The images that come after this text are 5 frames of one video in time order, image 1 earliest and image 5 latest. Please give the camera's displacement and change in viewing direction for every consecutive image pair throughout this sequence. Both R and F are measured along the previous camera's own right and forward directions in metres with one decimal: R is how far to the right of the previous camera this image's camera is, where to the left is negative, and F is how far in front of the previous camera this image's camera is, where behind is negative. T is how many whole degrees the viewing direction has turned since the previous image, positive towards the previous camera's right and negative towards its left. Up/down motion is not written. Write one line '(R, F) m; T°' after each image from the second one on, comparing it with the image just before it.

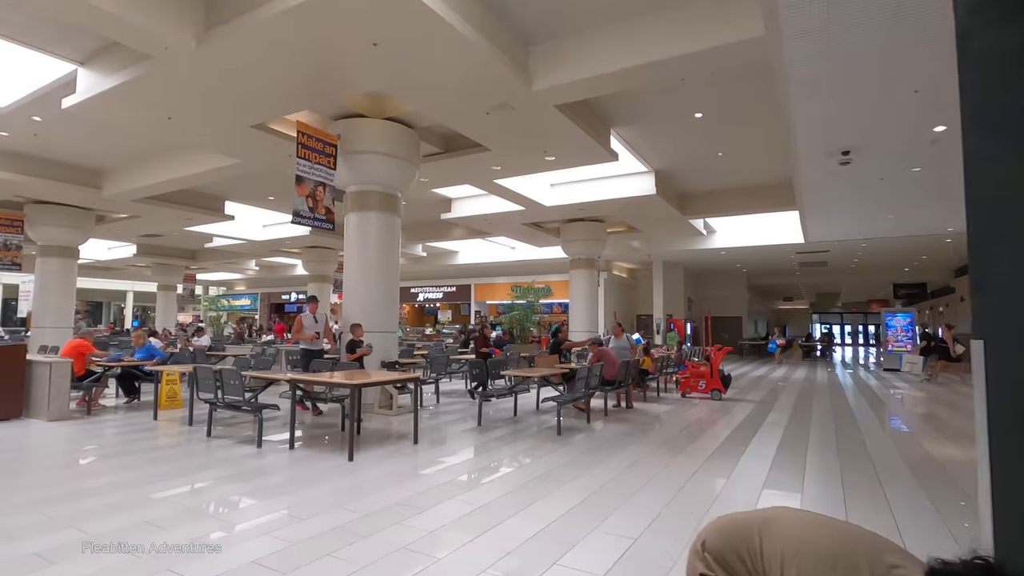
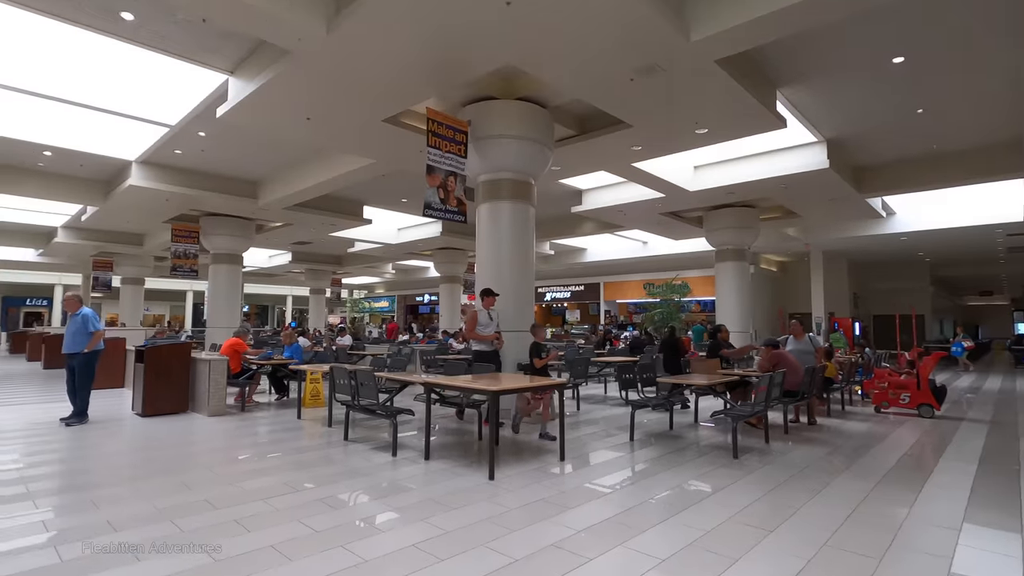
(-0.3, +0.8) m; -13°
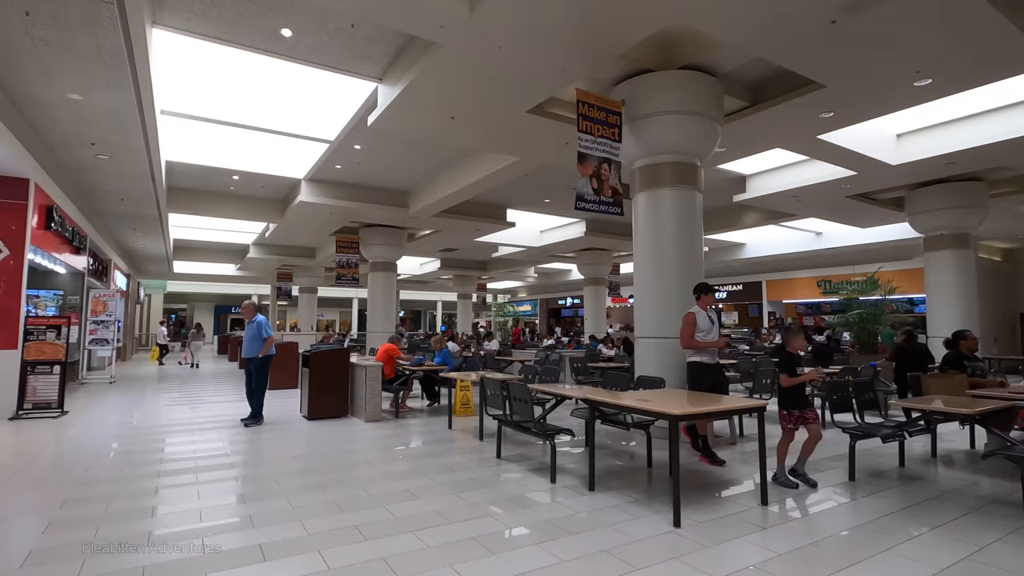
(-0.3, +0.7) m; -15°
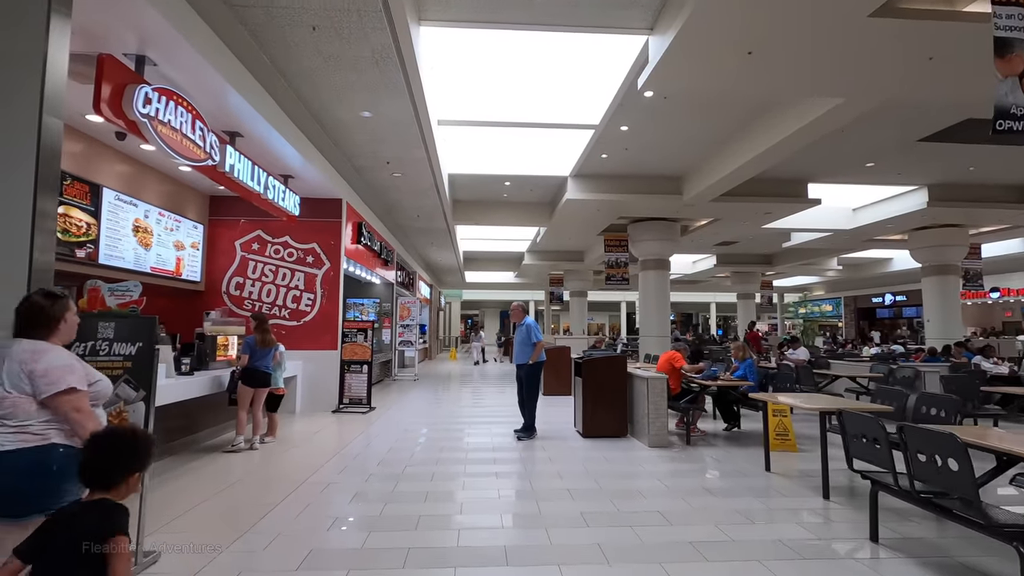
(-0.5, +1.2) m; -28°
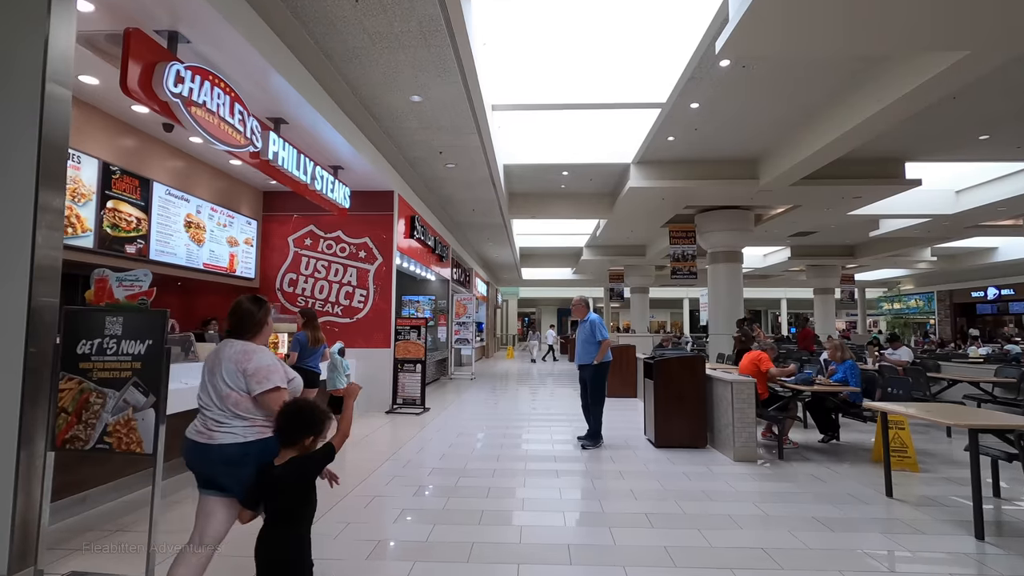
(-0.1, +0.5) m; -6°
